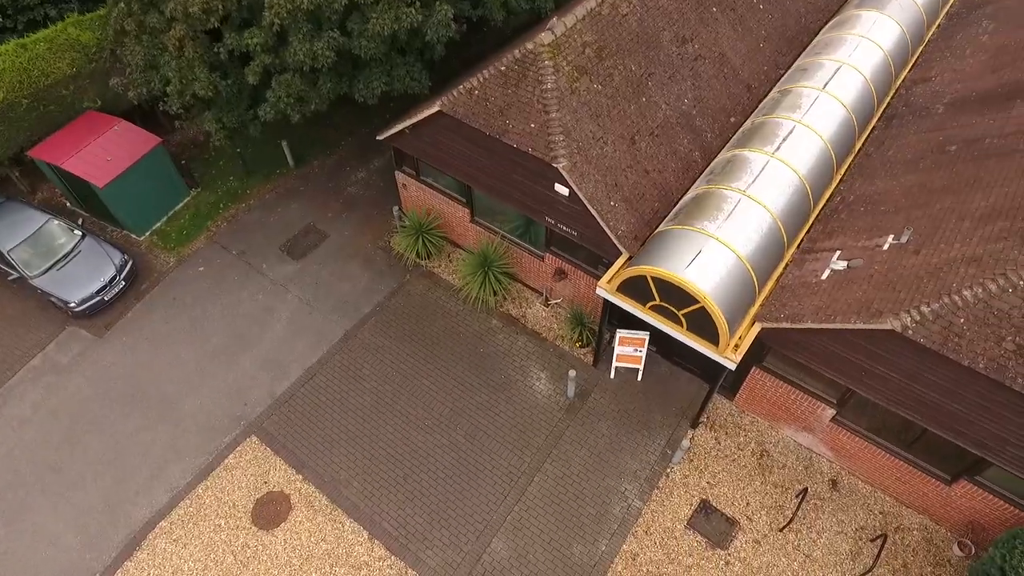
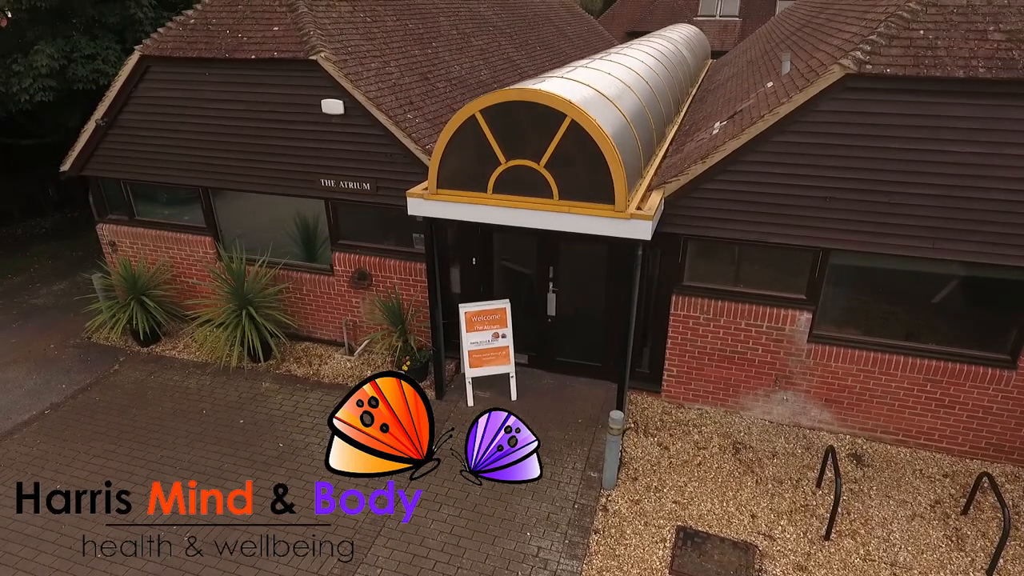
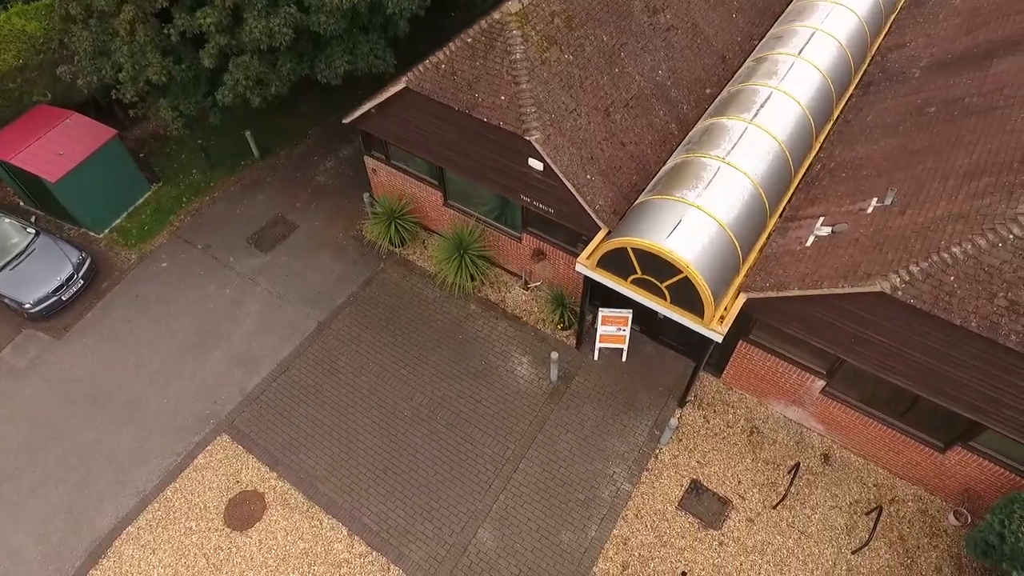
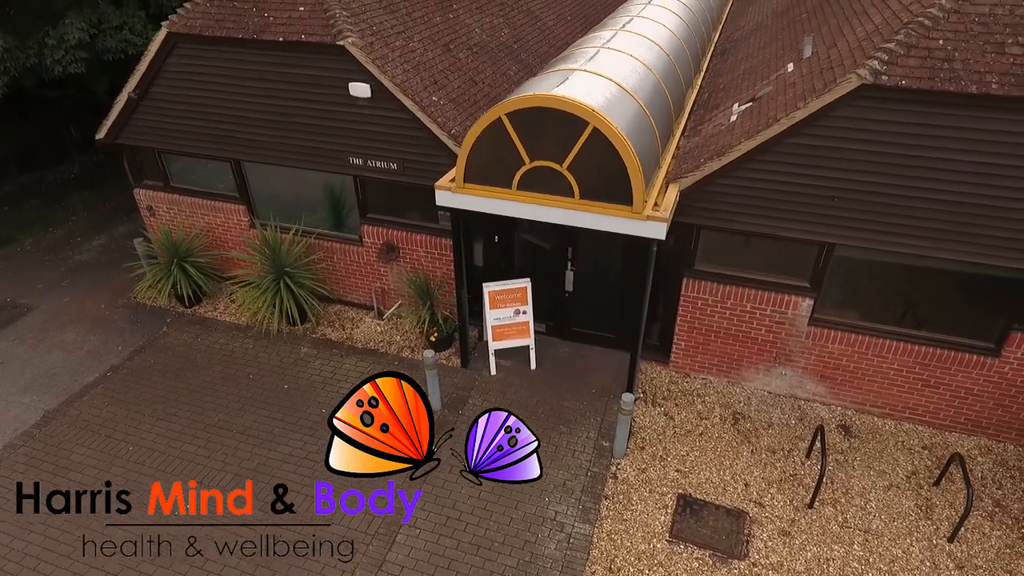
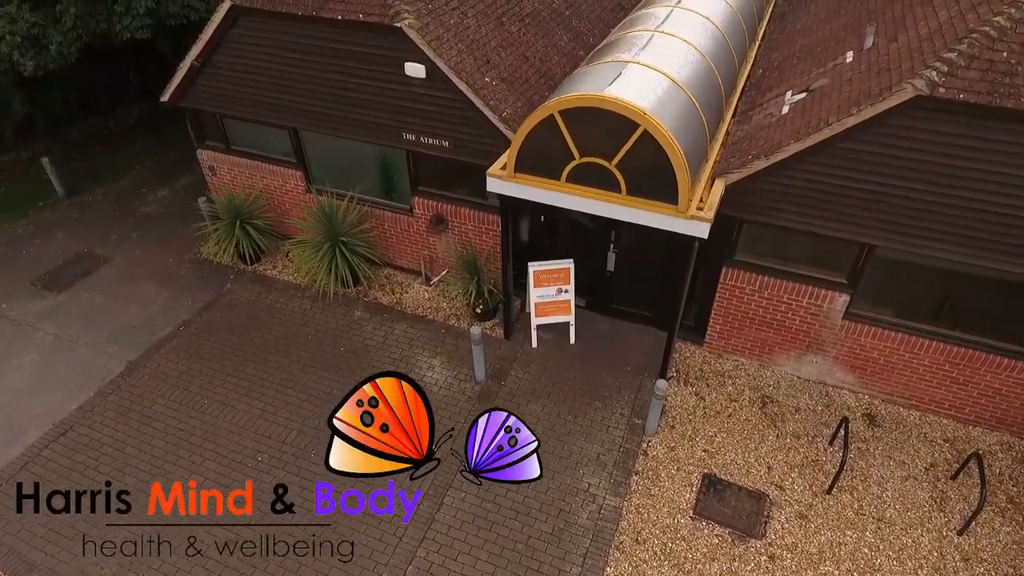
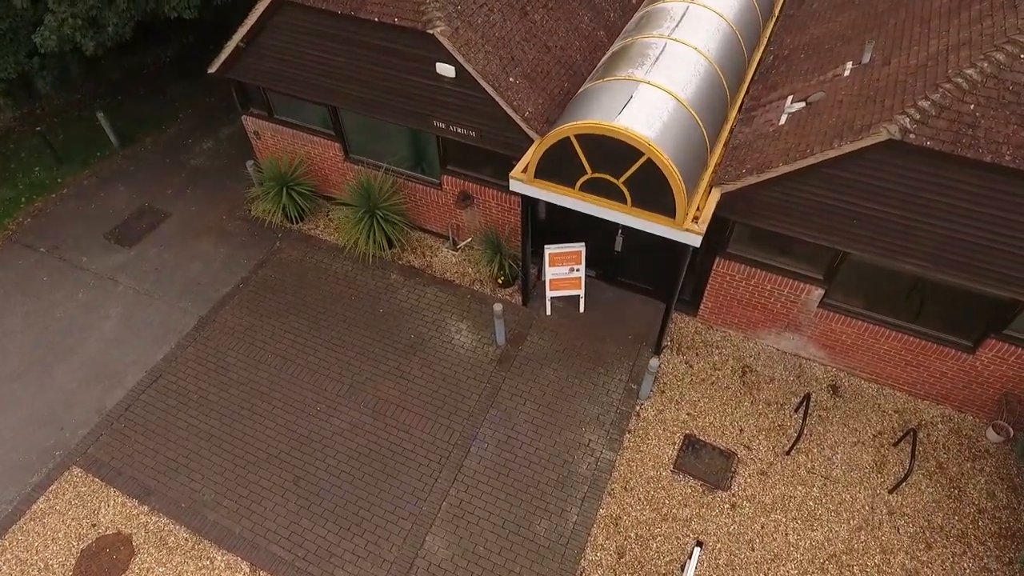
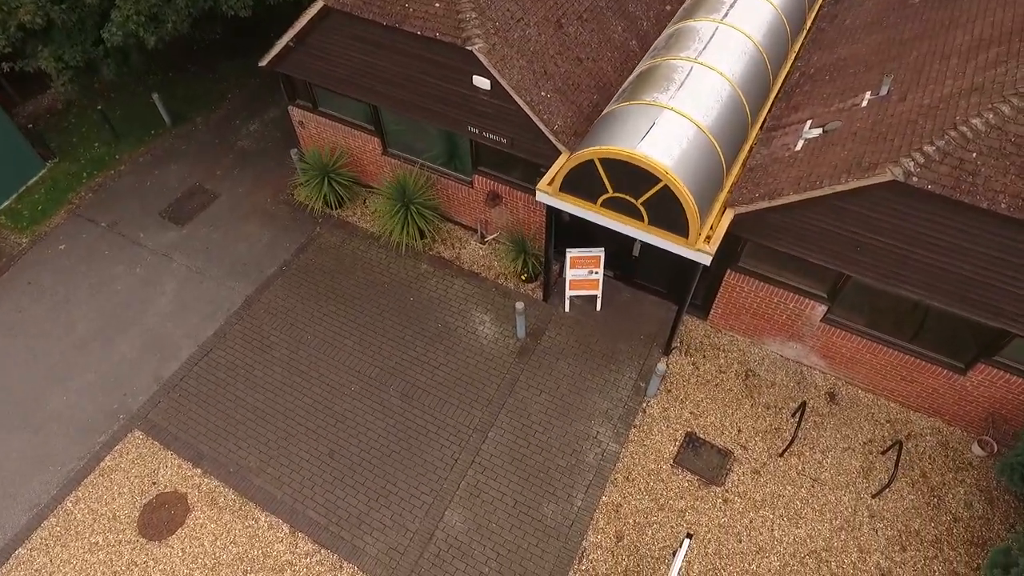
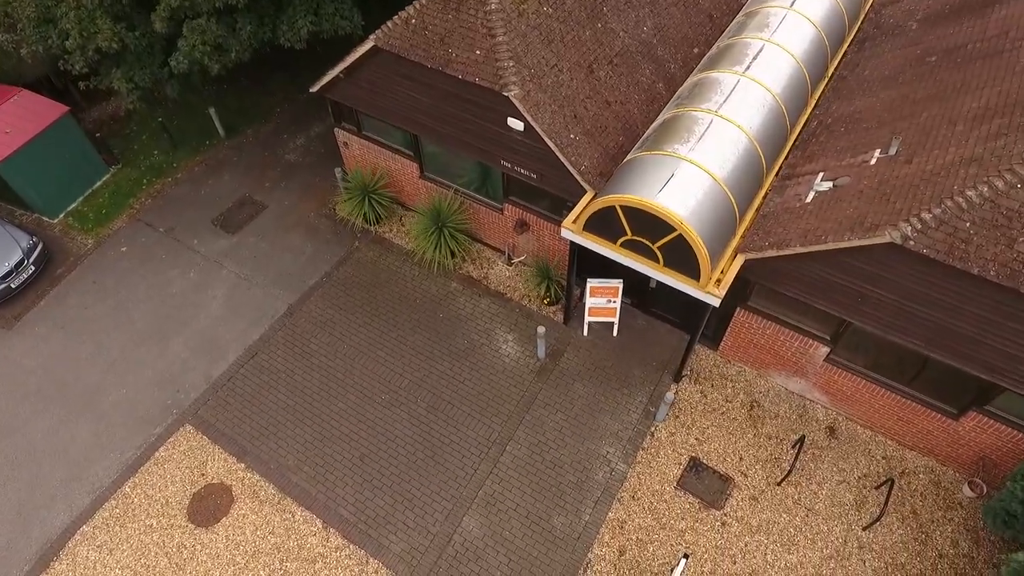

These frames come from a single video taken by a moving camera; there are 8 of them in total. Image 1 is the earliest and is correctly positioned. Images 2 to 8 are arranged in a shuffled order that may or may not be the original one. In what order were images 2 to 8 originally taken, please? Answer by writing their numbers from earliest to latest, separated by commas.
3, 8, 7, 6, 5, 4, 2
